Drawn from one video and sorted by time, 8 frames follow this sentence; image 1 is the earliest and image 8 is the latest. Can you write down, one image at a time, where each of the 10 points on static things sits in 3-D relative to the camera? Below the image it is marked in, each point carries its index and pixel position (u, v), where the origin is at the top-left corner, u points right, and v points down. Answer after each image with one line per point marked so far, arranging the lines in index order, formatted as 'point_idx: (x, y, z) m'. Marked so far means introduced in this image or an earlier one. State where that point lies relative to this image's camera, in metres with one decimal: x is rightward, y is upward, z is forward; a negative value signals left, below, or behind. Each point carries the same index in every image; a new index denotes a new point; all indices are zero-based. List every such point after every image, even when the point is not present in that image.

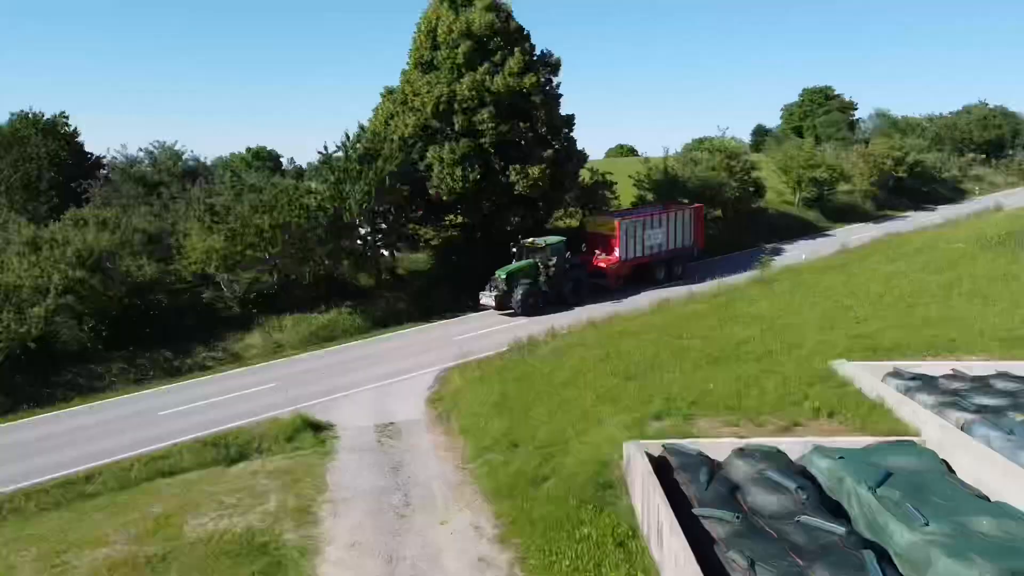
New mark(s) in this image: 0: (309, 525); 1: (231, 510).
0: (-2.8, -3.3, +10.4) m
1: (-4.1, -3.3, +11.0) m
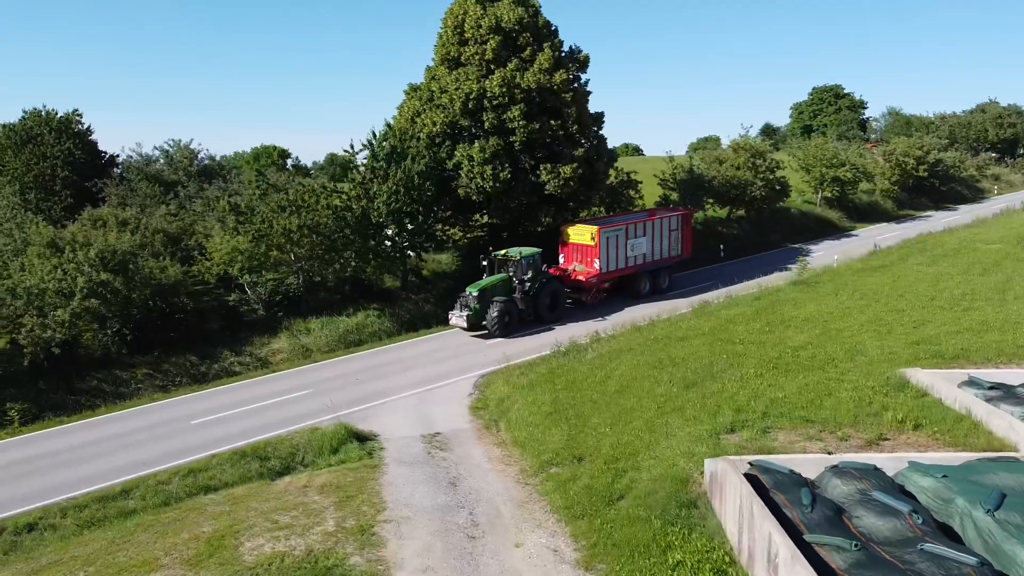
0: (-1.8, -3.4, +9.8) m
1: (-3.1, -3.4, +10.4) m
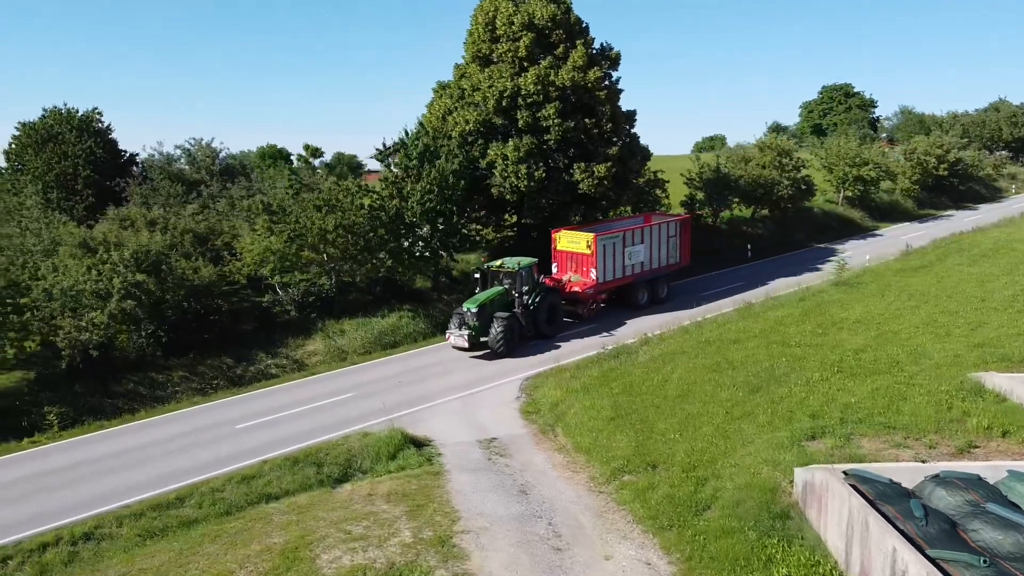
0: (-0.7, -3.4, +9.4) m
1: (-2.0, -3.4, +10.0) m
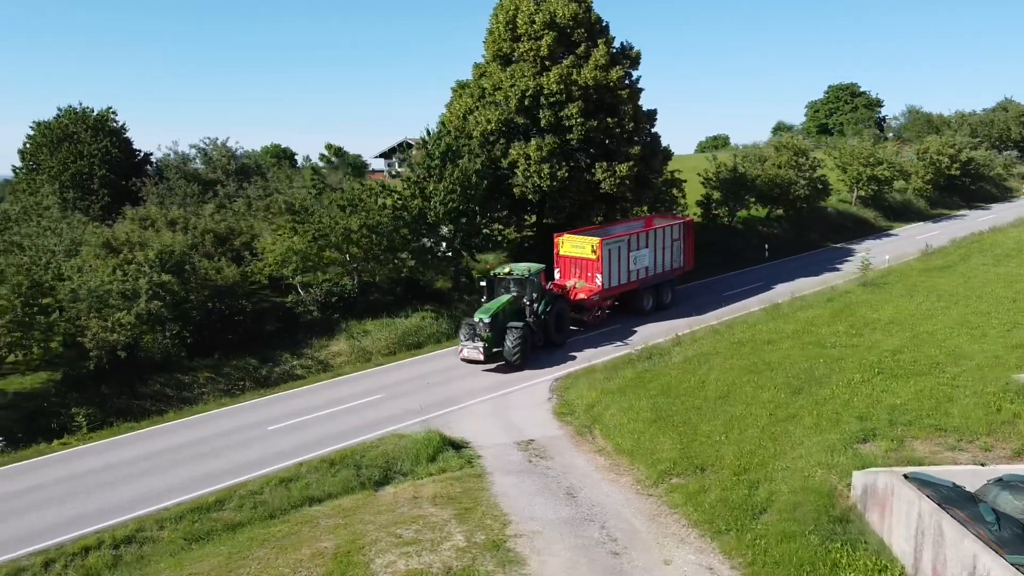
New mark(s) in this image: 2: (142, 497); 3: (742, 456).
0: (0.0, -3.4, +9.3) m
1: (-1.3, -3.4, +9.9) m
2: (-6.5, -3.7, +13.2) m
3: (+3.5, -2.6, +11.5) m
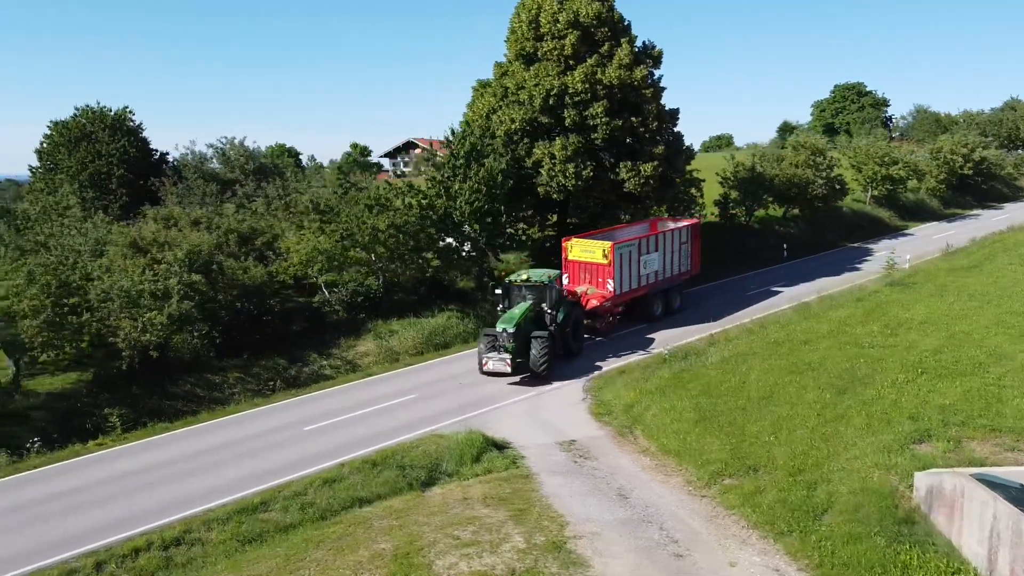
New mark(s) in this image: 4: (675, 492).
0: (+0.8, -3.4, +9.3) m
1: (-0.5, -3.4, +9.8) m
2: (-5.7, -3.7, +13.1) m
3: (+4.3, -2.6, +11.4) m
4: (+2.5, -3.1, +11.5) m
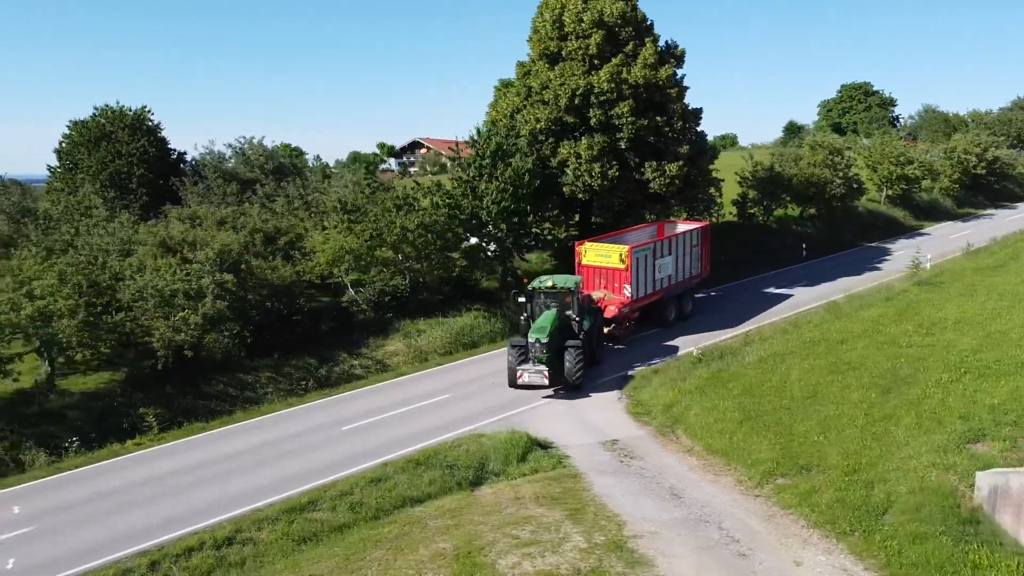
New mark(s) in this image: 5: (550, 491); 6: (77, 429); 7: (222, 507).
0: (+1.6, -3.4, +9.3) m
1: (+0.3, -3.4, +9.8) m
2: (-4.9, -3.7, +13.1) m
3: (+5.1, -2.5, +11.4) m
4: (+3.3, -3.1, +11.5) m
5: (+0.6, -3.2, +11.8) m
6: (-9.4, -3.0, +16.3) m
7: (-4.9, -3.7, +12.8) m
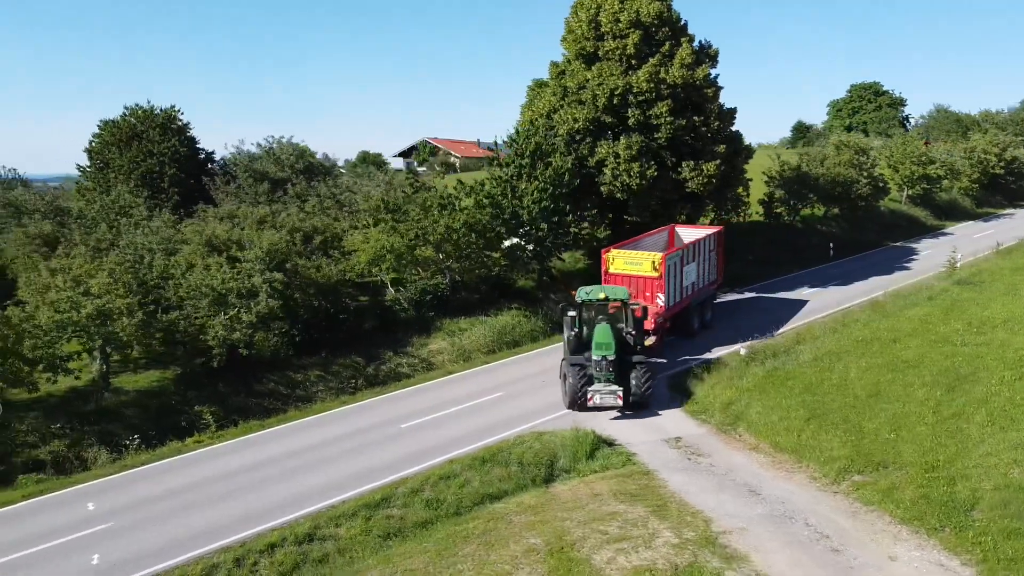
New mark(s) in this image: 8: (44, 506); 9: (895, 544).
0: (+2.8, -3.4, +9.4) m
1: (+1.5, -3.4, +9.9) m
2: (-3.7, -3.6, +13.2) m
3: (+6.3, -2.5, +11.5) m
4: (+4.5, -3.1, +11.6) m
5: (+1.8, -3.2, +11.9) m
6: (-8.2, -3.0, +16.4) m
7: (-3.7, -3.7, +12.9) m
8: (-8.2, -3.8, +13.2) m
9: (+4.9, -3.3, +9.6) m
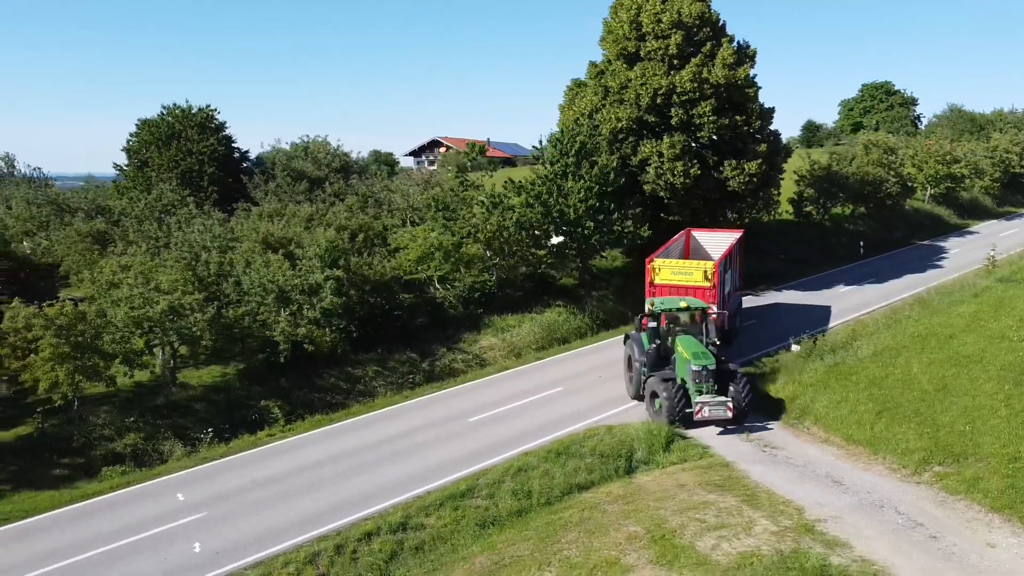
0: (+4.2, -3.3, +9.6) m
1: (+2.9, -3.3, +10.2) m
2: (-2.3, -3.6, +13.5) m
3: (+7.7, -2.5, +11.8) m
4: (+5.9, -3.0, +11.9) m
5: (+3.2, -3.1, +12.2) m
6: (-6.8, -2.9, +16.7) m
7: (-2.3, -3.6, +13.2) m
8: (-6.8, -3.7, +13.5) m
9: (+6.3, -3.2, +9.9) m
